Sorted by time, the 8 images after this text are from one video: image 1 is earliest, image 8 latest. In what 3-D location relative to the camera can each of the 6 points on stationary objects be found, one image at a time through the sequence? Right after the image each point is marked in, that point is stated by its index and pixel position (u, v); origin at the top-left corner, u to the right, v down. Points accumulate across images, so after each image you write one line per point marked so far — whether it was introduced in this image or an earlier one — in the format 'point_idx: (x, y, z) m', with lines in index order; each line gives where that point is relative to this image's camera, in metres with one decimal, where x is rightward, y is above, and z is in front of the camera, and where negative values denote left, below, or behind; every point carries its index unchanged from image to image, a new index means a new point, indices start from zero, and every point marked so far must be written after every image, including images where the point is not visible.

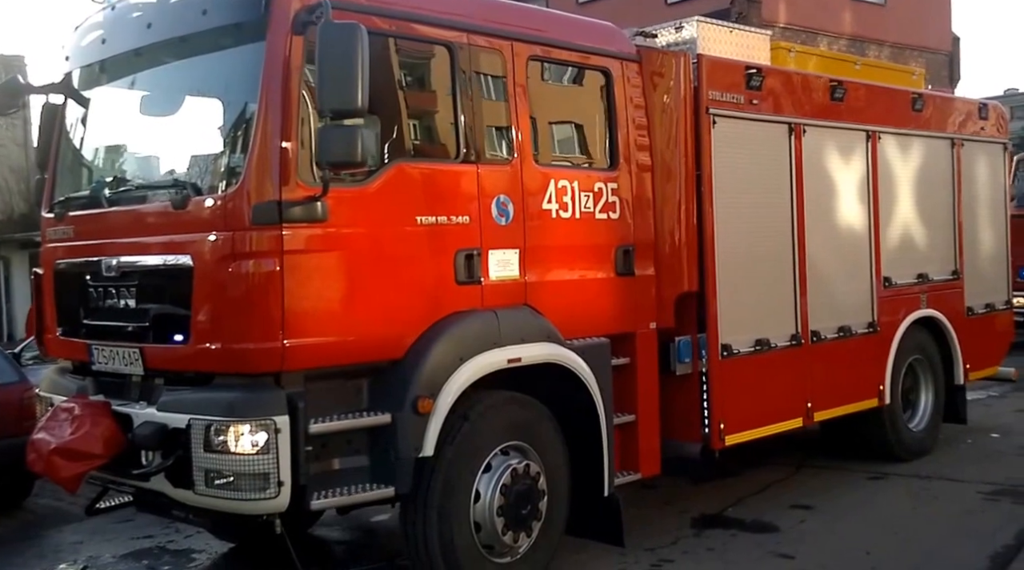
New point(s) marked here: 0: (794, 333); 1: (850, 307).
0: (+1.8, -0.3, +6.6) m
1: (+2.4, -0.2, +7.2) m
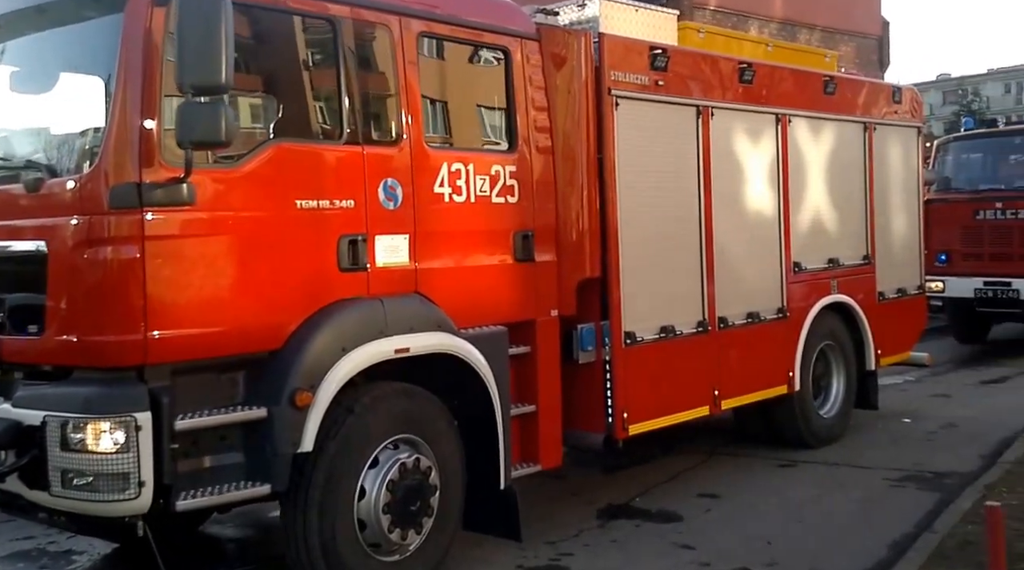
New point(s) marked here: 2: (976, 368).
0: (+1.2, -0.2, +6.5) m
1: (+1.7, -0.1, +7.1) m
2: (+5.9, -1.1, +12.8) m
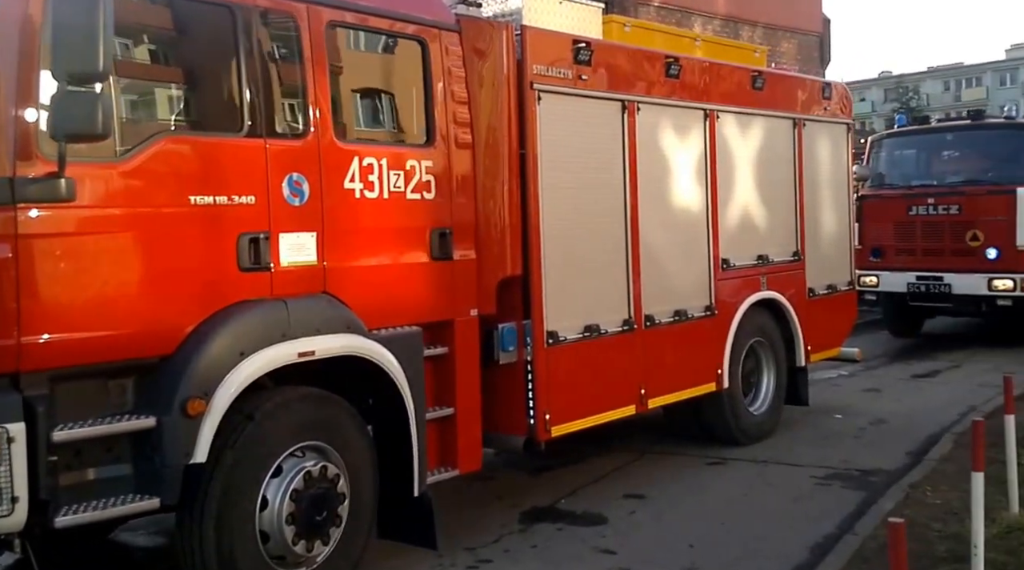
0: (+0.7, -0.2, +6.4) m
1: (+1.2, 0.0, +7.1) m
2: (+5.1, -1.0, +12.9) m
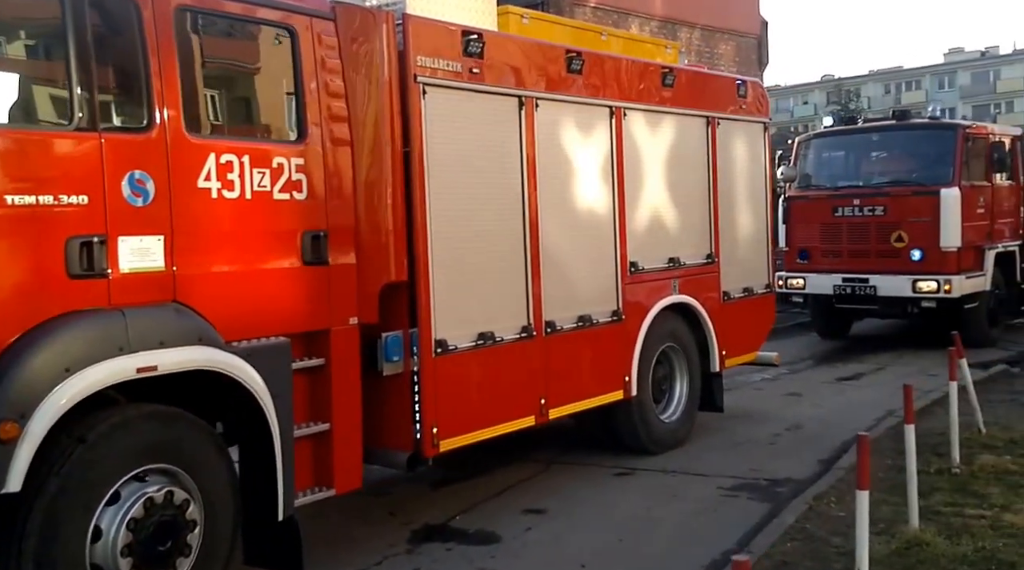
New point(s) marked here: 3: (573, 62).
0: (+0.1, -0.2, +6.1) m
1: (+0.5, -0.1, +6.8) m
2: (+4.1, -1.0, +12.9) m
3: (+0.4, +1.4, +6.6) m
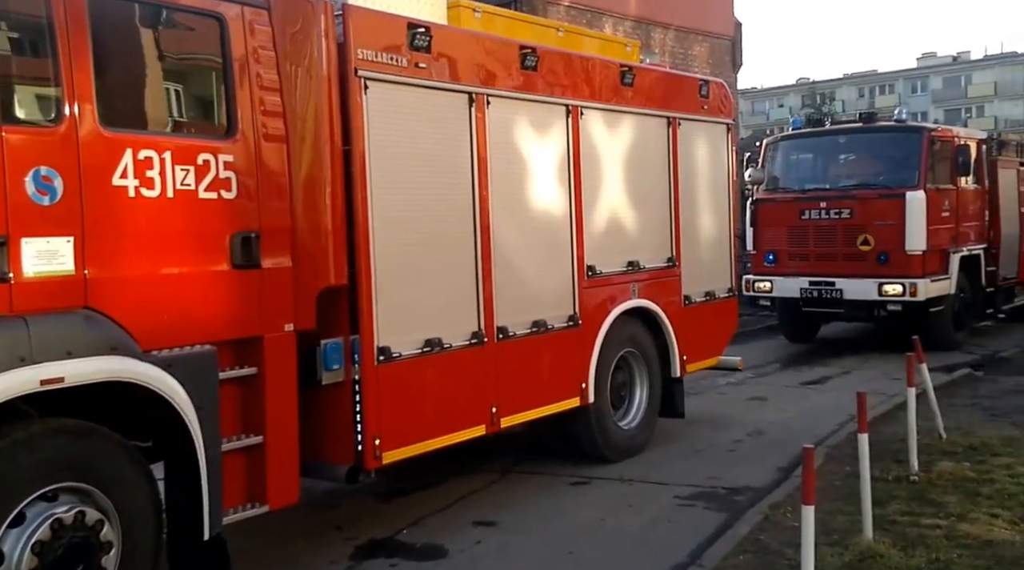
0: (-0.2, -0.3, +5.9) m
1: (+0.2, -0.1, +6.6) m
2: (+3.6, -1.0, +12.7) m
3: (+0.1, +1.4, +6.3) m
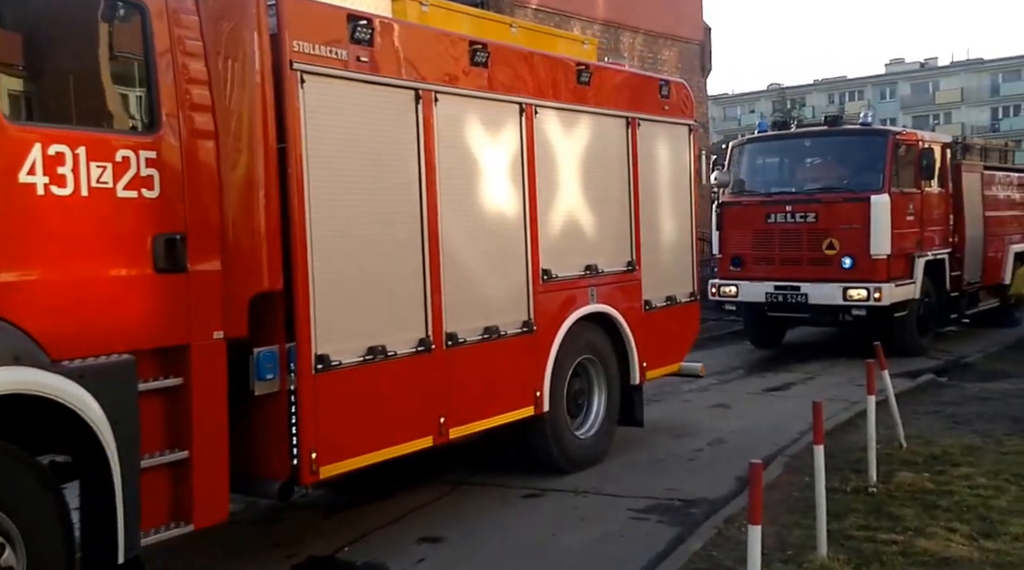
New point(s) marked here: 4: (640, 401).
0: (-0.5, -0.3, +5.7) m
1: (-0.1, -0.1, +6.3) m
2: (+3.1, -1.1, +12.6) m
3: (-0.2, +1.4, +6.1) m
4: (+1.0, -0.9, +8.0) m
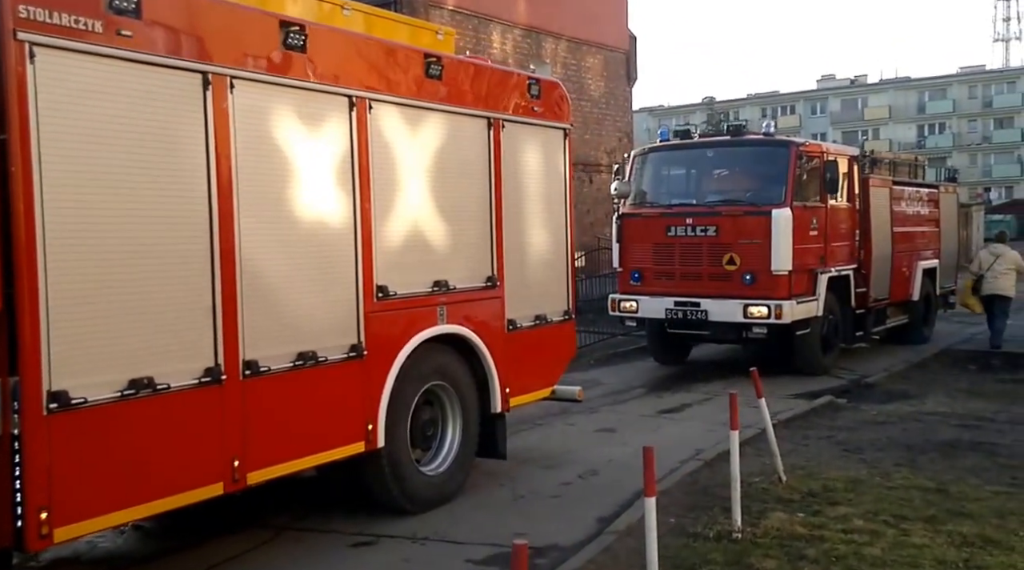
0: (-1.4, -0.4, +4.8) m
1: (-1.1, -0.2, +5.5) m
2: (+1.8, -1.3, +12.0) m
3: (-1.2, +1.3, +5.3) m
4: (-0.1, -1.0, +7.2) m
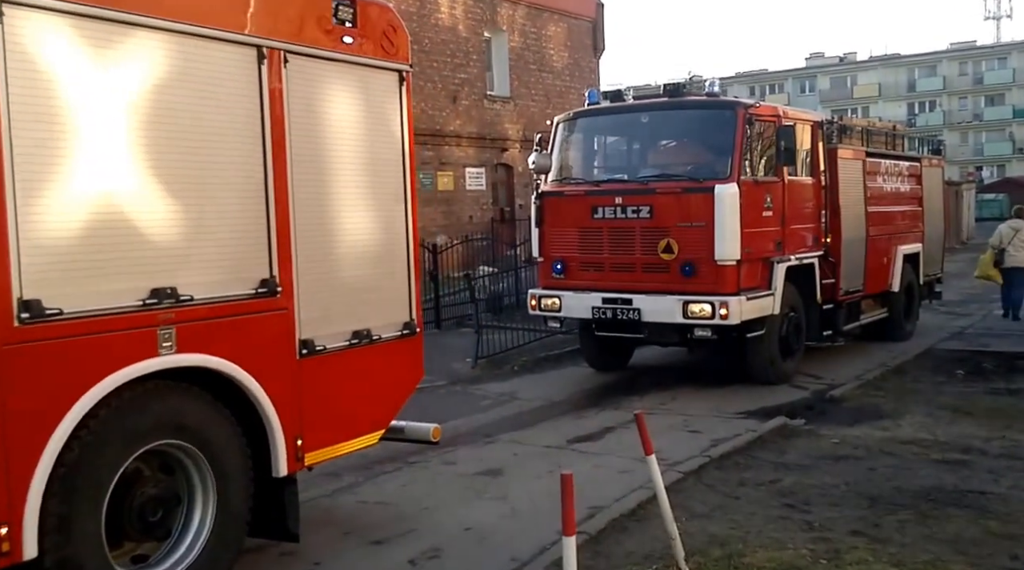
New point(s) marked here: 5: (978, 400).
0: (-2.5, -0.5, +2.6) m
1: (-2.1, -0.3, +3.3) m
2: (+0.7, -1.2, +9.8) m
3: (-2.2, +1.2, +3.1) m
4: (-1.1, -1.1, +5.1) m
5: (+4.2, -1.0, +9.1) m
